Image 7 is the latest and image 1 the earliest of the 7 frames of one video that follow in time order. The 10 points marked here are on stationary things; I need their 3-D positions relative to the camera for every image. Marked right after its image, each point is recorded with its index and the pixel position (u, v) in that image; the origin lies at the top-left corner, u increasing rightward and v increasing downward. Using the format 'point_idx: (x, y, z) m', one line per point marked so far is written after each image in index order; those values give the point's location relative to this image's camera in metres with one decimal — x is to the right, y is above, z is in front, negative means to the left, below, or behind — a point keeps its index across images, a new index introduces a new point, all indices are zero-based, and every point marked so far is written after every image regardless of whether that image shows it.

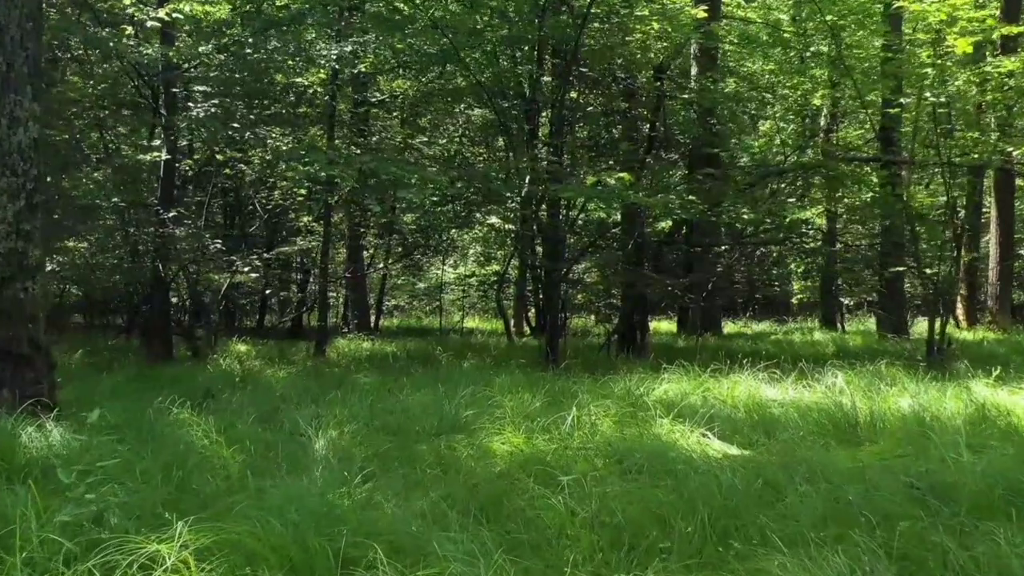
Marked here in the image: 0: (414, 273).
0: (-1.5, +0.2, +13.0) m
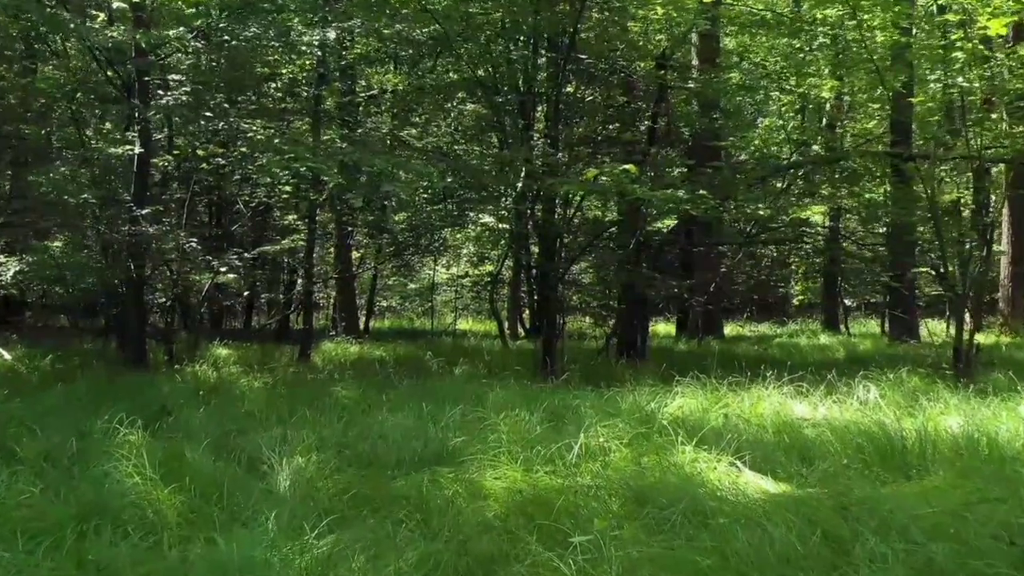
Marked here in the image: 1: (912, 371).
0: (-1.6, +0.2, +12.5) m
1: (+3.0, -0.6, +6.0) m
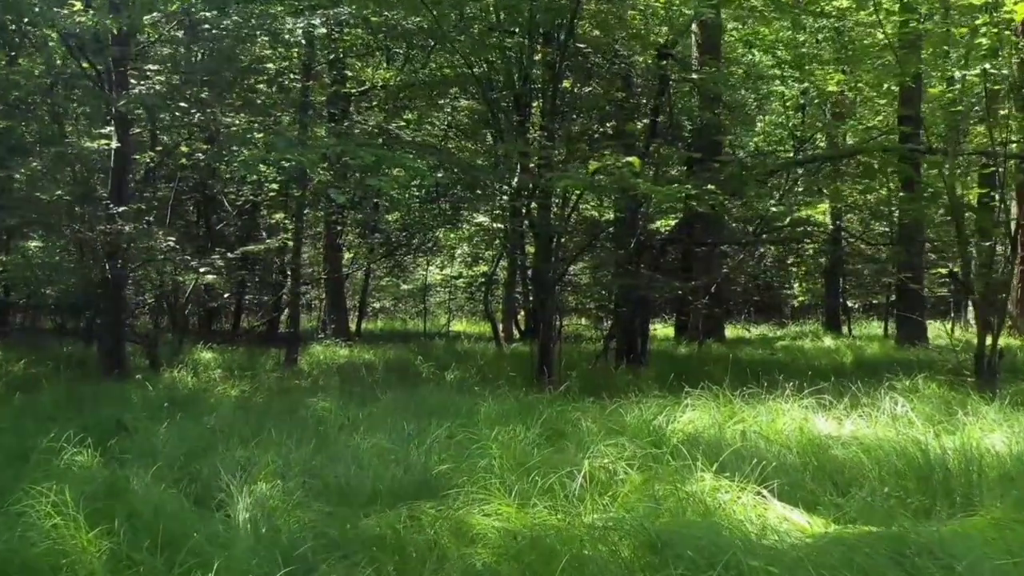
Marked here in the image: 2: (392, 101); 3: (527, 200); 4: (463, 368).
0: (-1.7, +0.2, +12.1) m
1: (+3.0, -0.7, +5.7) m
2: (-1.3, +2.0, +8.7) m
3: (+0.1, +0.9, +7.8) m
4: (-0.5, -0.8, +8.1) m
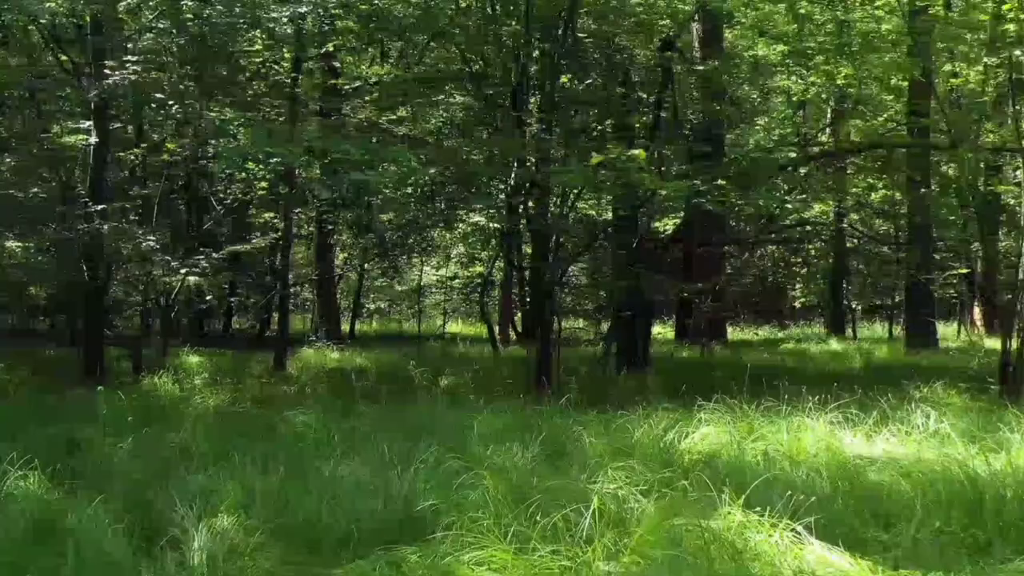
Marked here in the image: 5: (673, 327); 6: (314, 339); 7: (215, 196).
0: (-1.7, +0.2, +11.8) m
1: (+3.0, -0.7, +5.3) m
2: (-1.3, +2.0, +8.4) m
3: (+0.1, +0.8, +7.5) m
4: (-0.5, -0.8, +7.7) m
5: (+2.6, -0.6, +12.9) m
6: (-3.2, -0.8, +13.1) m
7: (-4.0, +1.2, +10.9) m
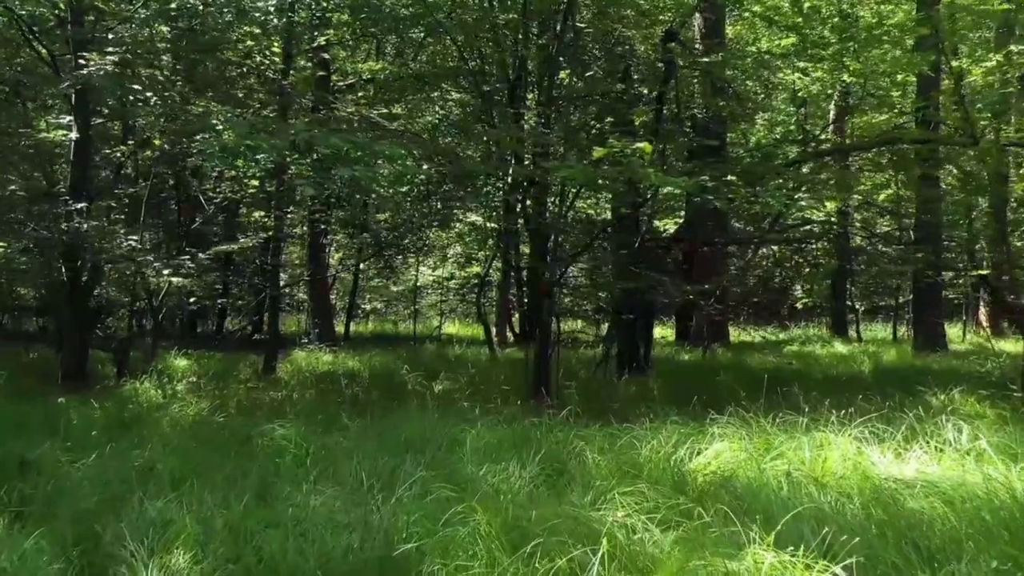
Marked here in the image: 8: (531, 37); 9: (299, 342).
0: (-1.8, +0.2, +11.5) m
1: (+2.9, -0.7, +5.1) m
2: (-1.4, +2.0, +8.1) m
3: (+0.1, +0.8, +7.2) m
4: (-0.5, -0.8, +7.5) m
5: (+2.5, -0.6, +12.6) m
6: (-3.3, -0.8, +12.8) m
7: (-4.1, +1.2, +10.6) m
8: (+0.2, +2.3, +7.4) m
9: (-3.4, -0.9, +12.9) m
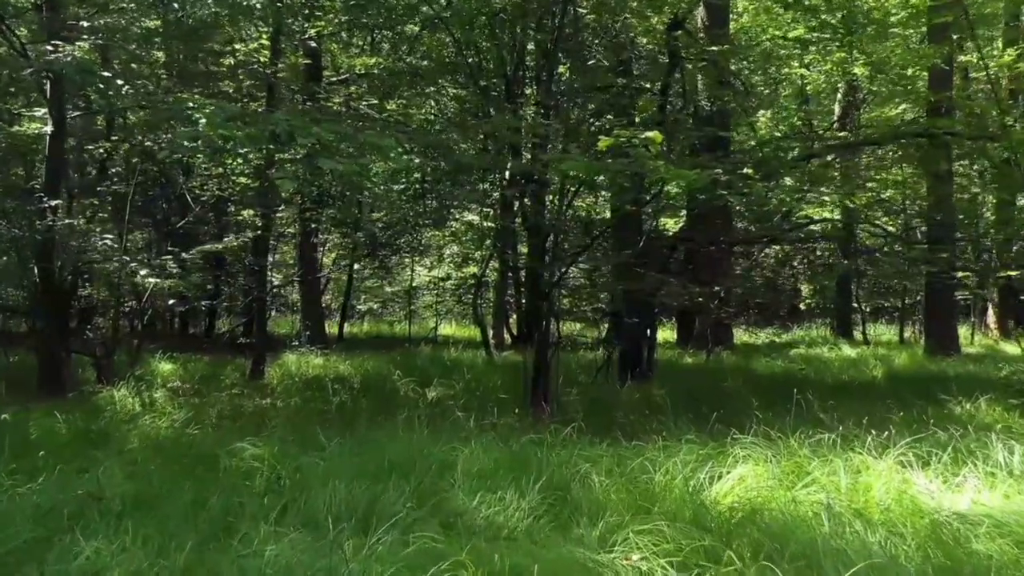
0: (-1.8, +0.2, +11.1) m
1: (+2.9, -0.7, +4.7) m
2: (-1.4, +2.0, +7.7) m
3: (+0.1, +0.8, +6.9) m
4: (-0.6, -0.8, +7.1) m
5: (+2.5, -0.6, +12.3) m
6: (-3.3, -0.8, +12.4) m
7: (-4.1, +1.2, +10.3) m
8: (+0.1, +2.3, +7.1) m
9: (-3.5, -0.9, +12.6) m
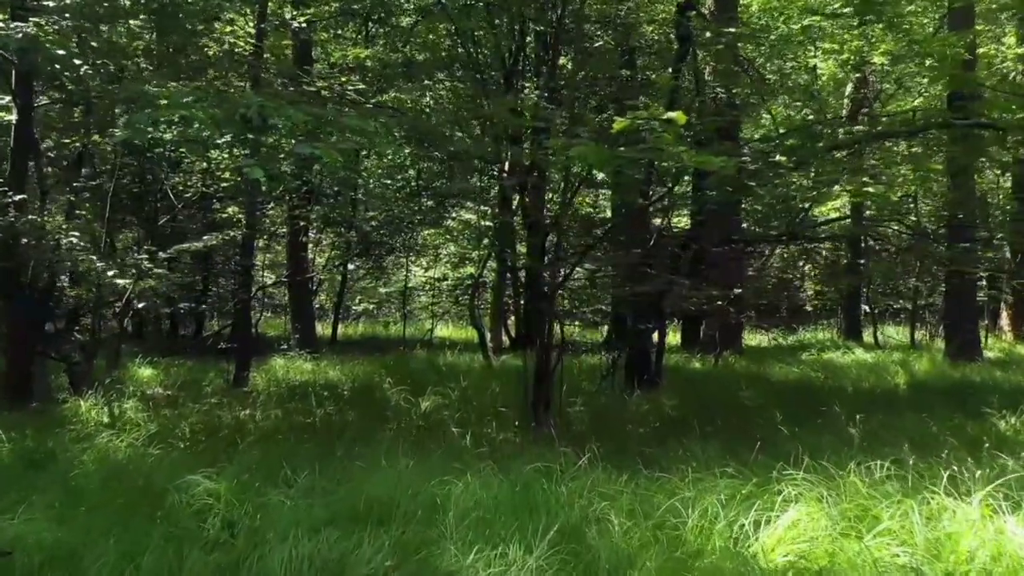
0: (-1.8, +0.1, +10.6) m
1: (+2.9, -0.7, +4.3) m
2: (-1.4, +2.0, +7.3) m
3: (+0.1, +0.8, +6.4) m
4: (-0.6, -0.9, +6.6) m
5: (+2.5, -0.7, +11.8) m
6: (-3.3, -0.9, +12.0) m
7: (-4.1, +1.2, +9.8) m
8: (+0.1, +2.3, +6.6) m
9: (-3.5, -0.9, +12.1) m
